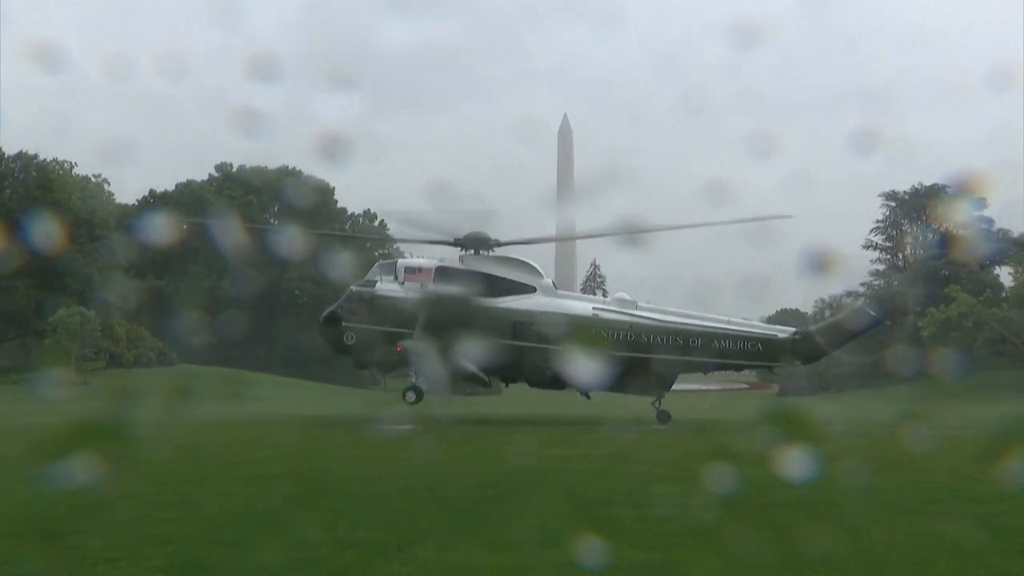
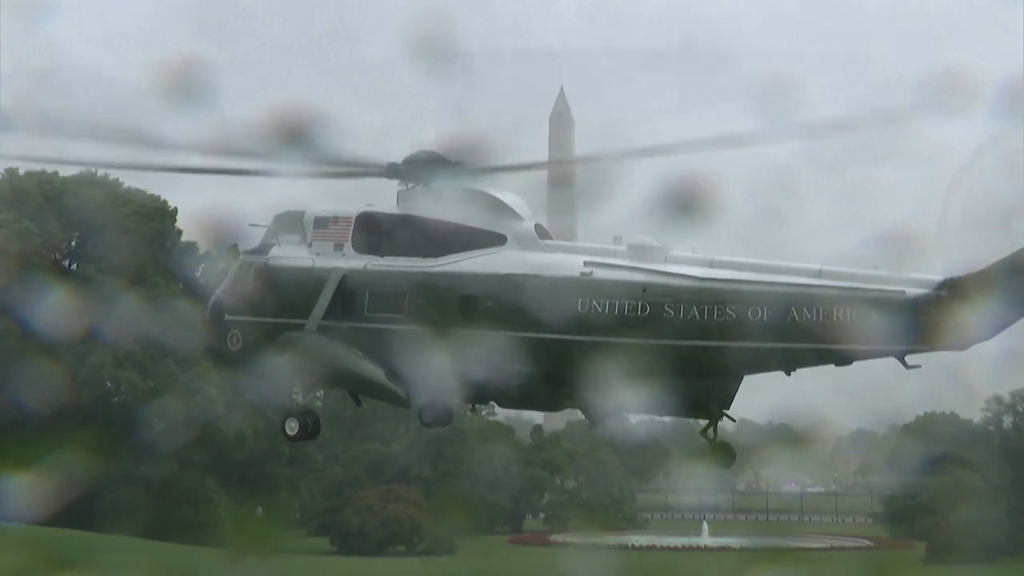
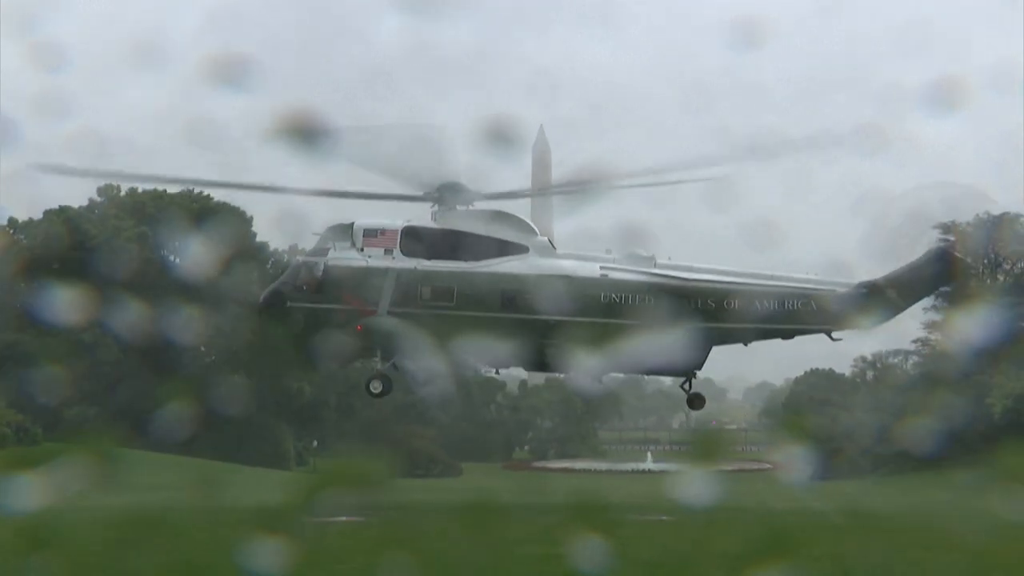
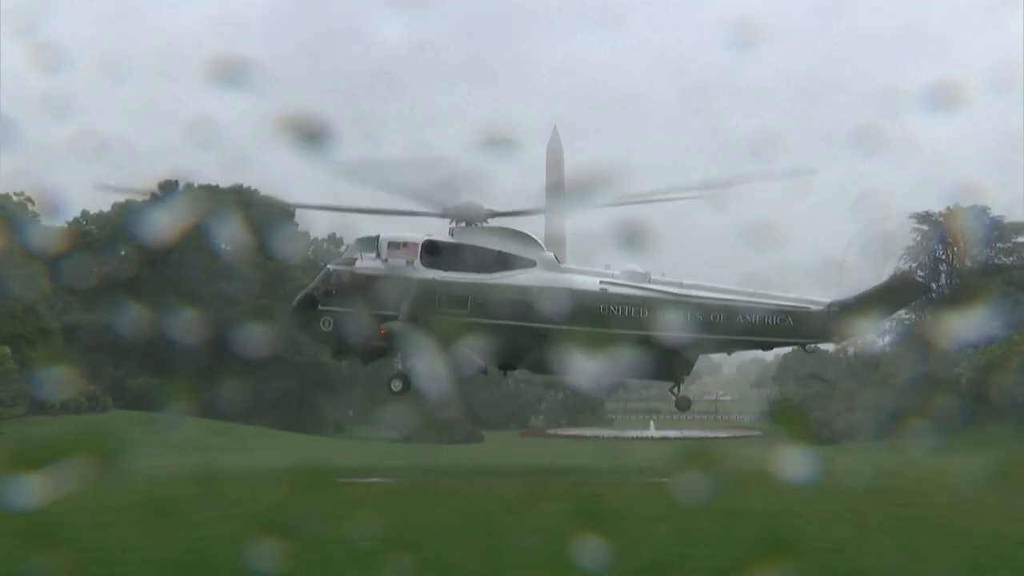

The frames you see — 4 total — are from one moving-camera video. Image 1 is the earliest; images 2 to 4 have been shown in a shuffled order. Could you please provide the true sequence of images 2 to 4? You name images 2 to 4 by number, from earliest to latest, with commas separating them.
4, 3, 2
